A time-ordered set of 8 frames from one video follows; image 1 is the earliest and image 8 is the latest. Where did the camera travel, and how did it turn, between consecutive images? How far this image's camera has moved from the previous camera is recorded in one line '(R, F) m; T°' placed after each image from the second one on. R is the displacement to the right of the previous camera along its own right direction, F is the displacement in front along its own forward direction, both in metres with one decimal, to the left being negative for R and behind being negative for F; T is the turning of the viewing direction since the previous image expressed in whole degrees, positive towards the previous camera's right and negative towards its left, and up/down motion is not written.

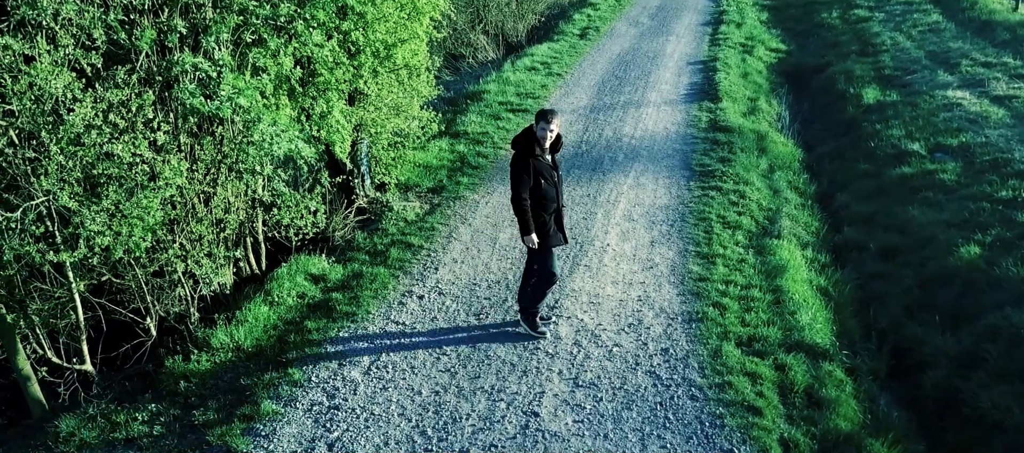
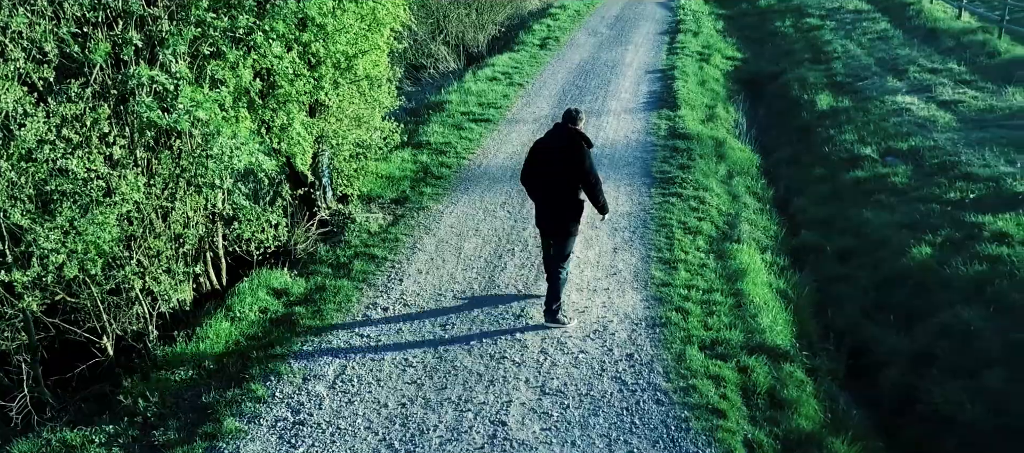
(0.0, 0.0) m; +2°
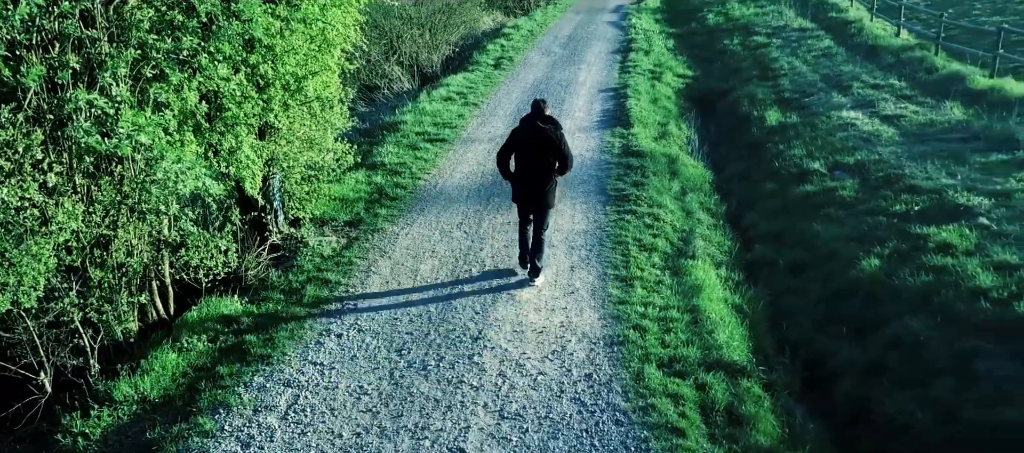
(0.0, +0.1) m; +3°
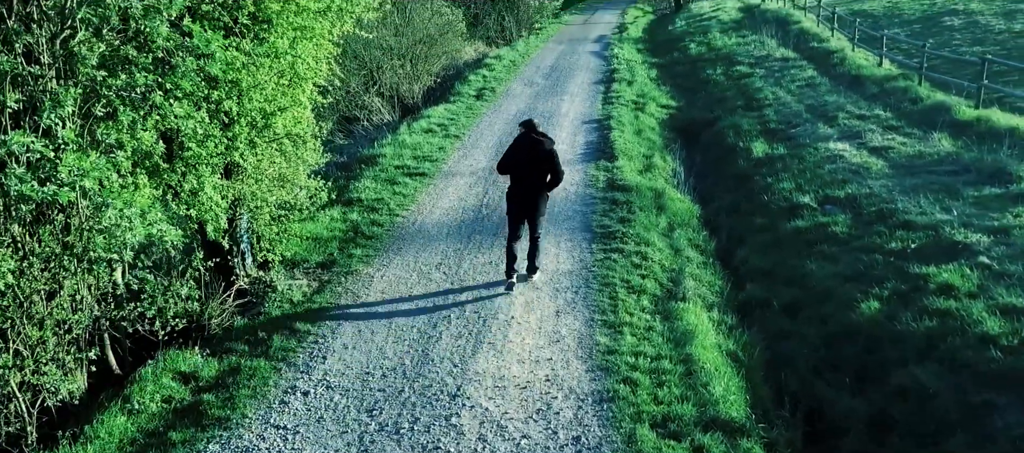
(0.0, +0.5) m; +1°
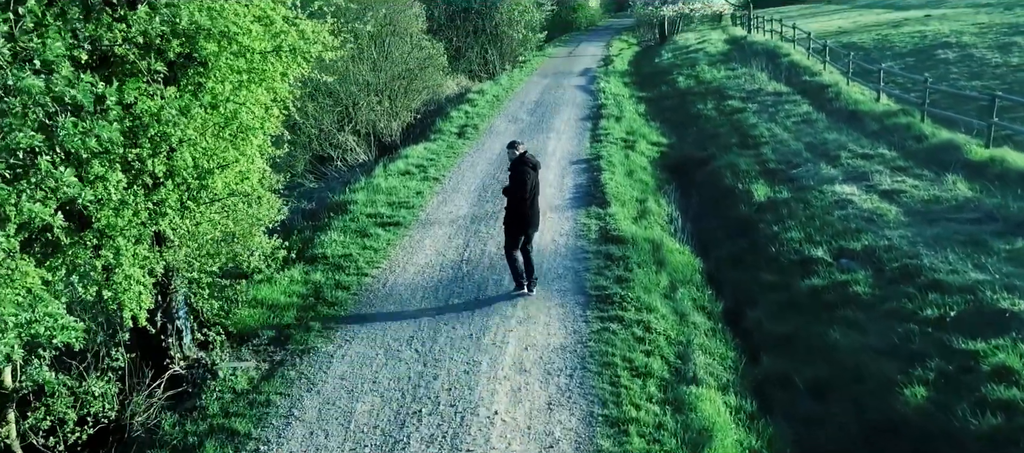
(0.0, +1.4) m; +1°
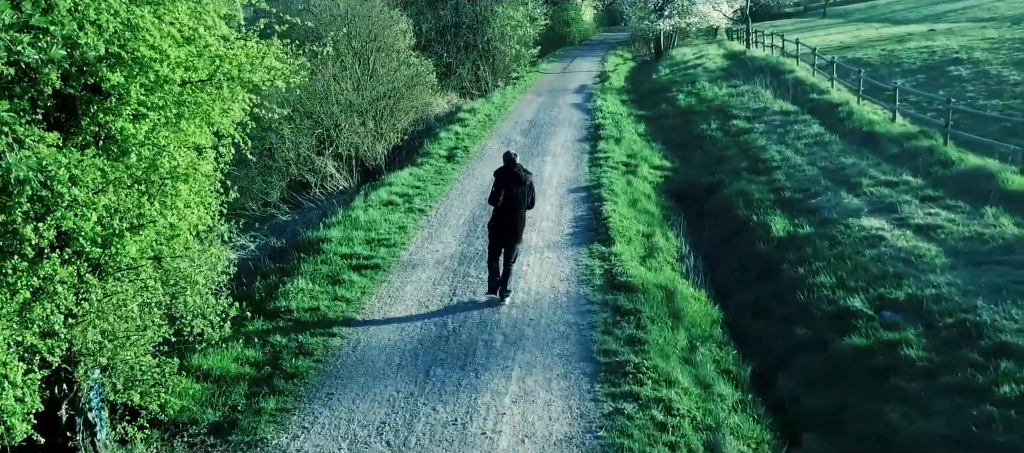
(0.0, +1.7) m; 0°
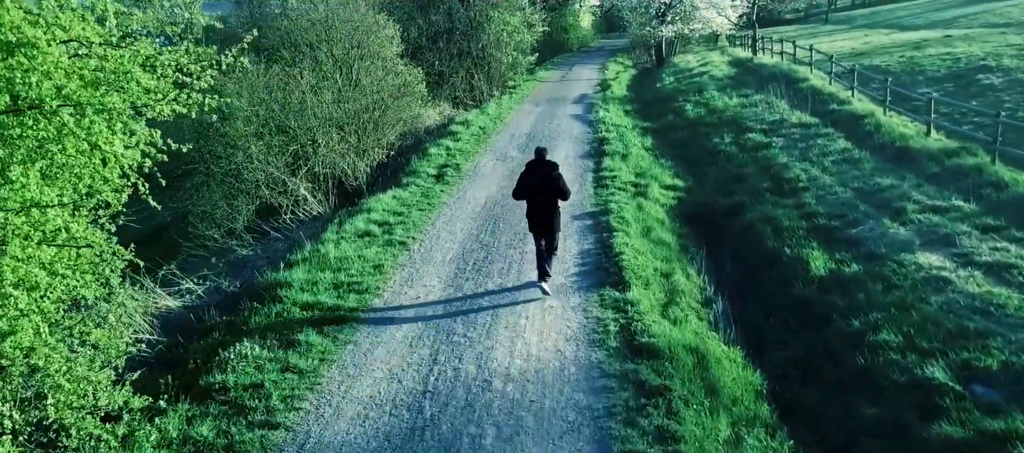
(0.0, +2.4) m; 0°
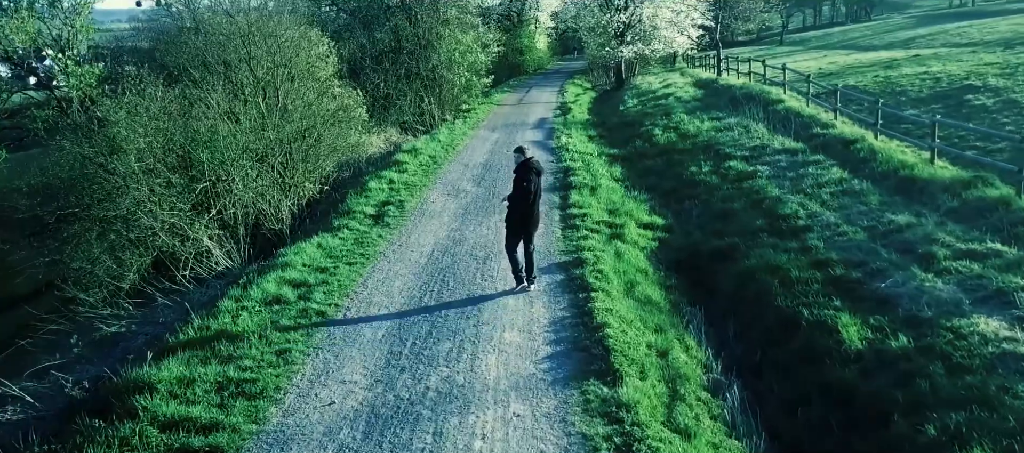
(+0.1, +3.2) m; +3°
